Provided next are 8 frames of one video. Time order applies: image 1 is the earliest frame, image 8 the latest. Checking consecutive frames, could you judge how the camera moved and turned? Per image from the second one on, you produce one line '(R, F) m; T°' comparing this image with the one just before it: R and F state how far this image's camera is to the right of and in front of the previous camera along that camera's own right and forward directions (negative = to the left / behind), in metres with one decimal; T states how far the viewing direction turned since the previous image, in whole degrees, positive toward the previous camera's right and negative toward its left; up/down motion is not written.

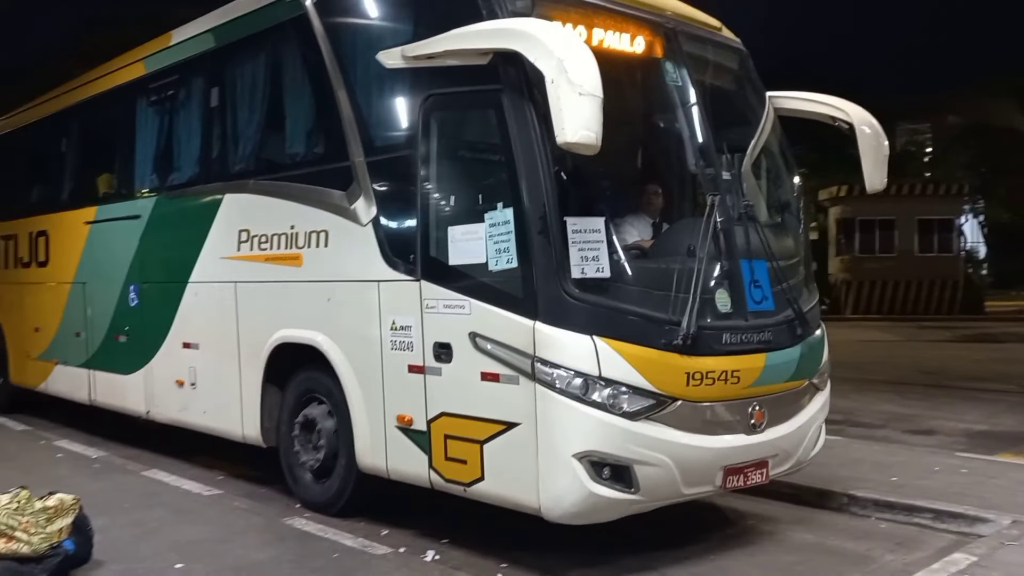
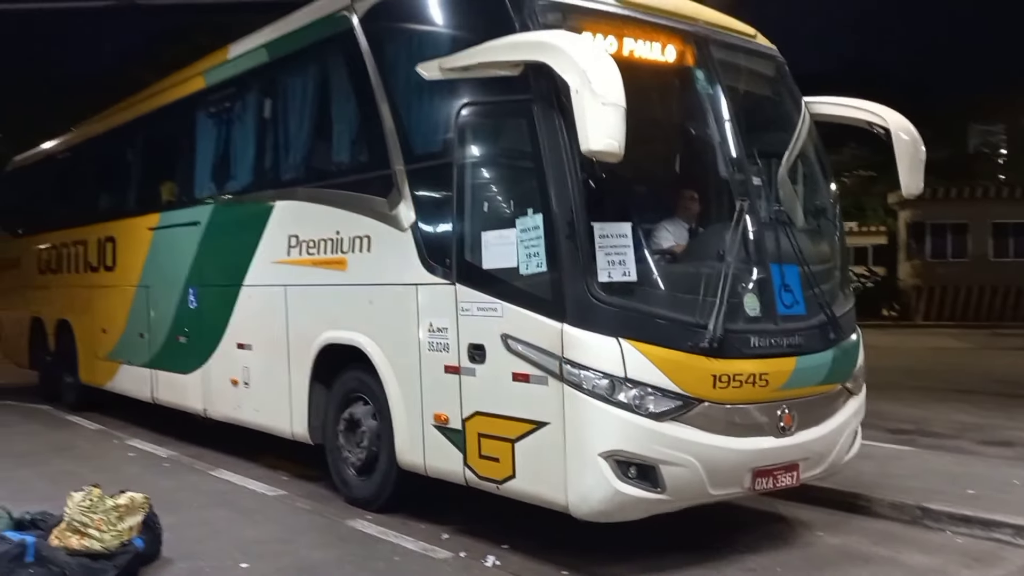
(+0.3, -0.2) m; -4°
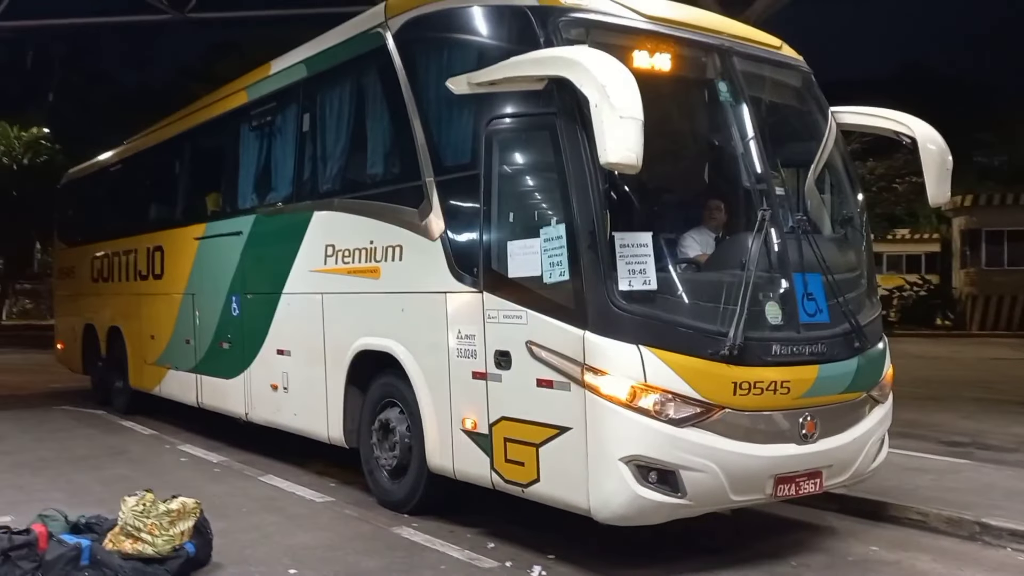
(+0.2, -0.2) m; -3°
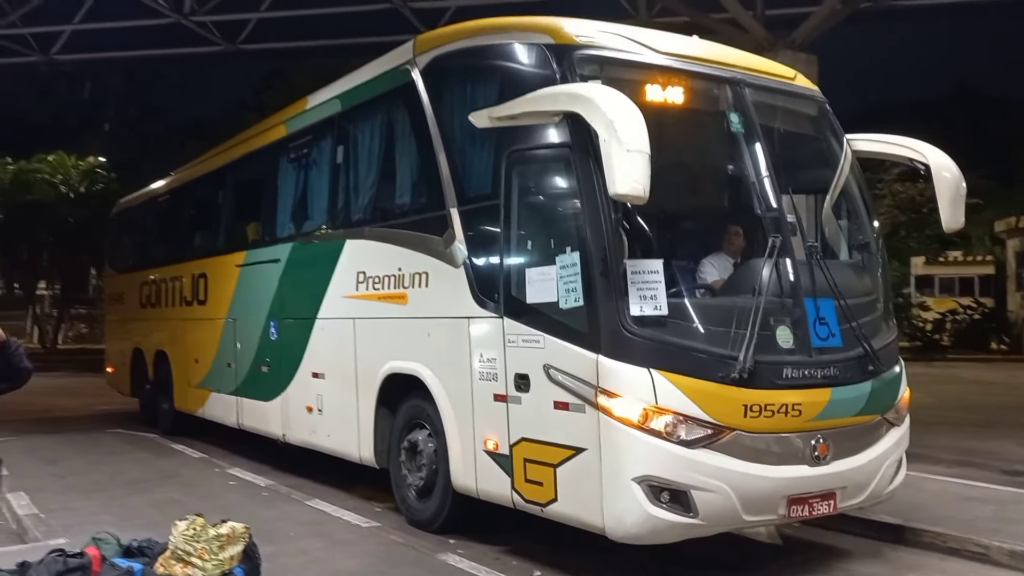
(+0.2, -0.3) m; -3°
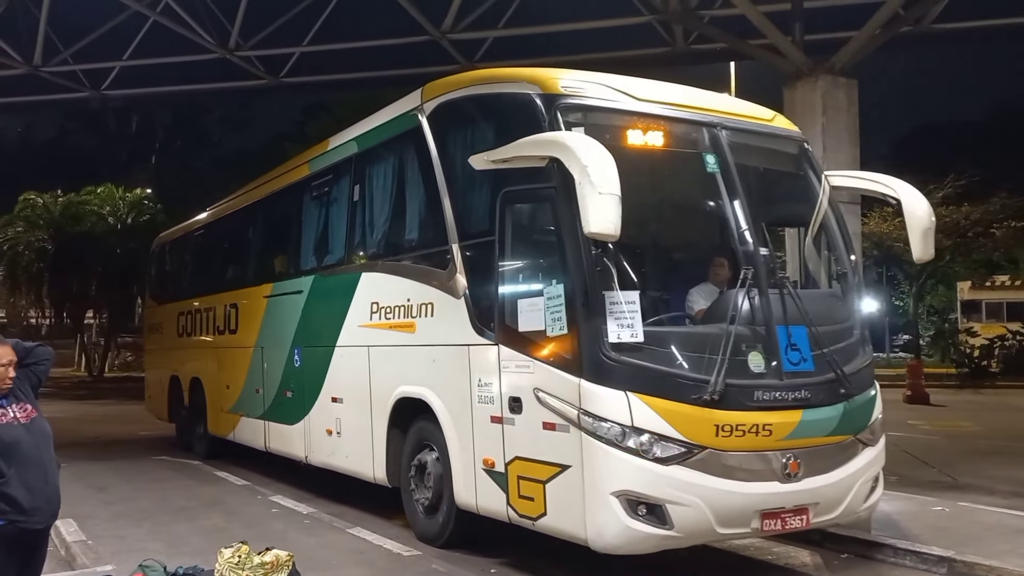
(+0.5, -0.7) m; -2°
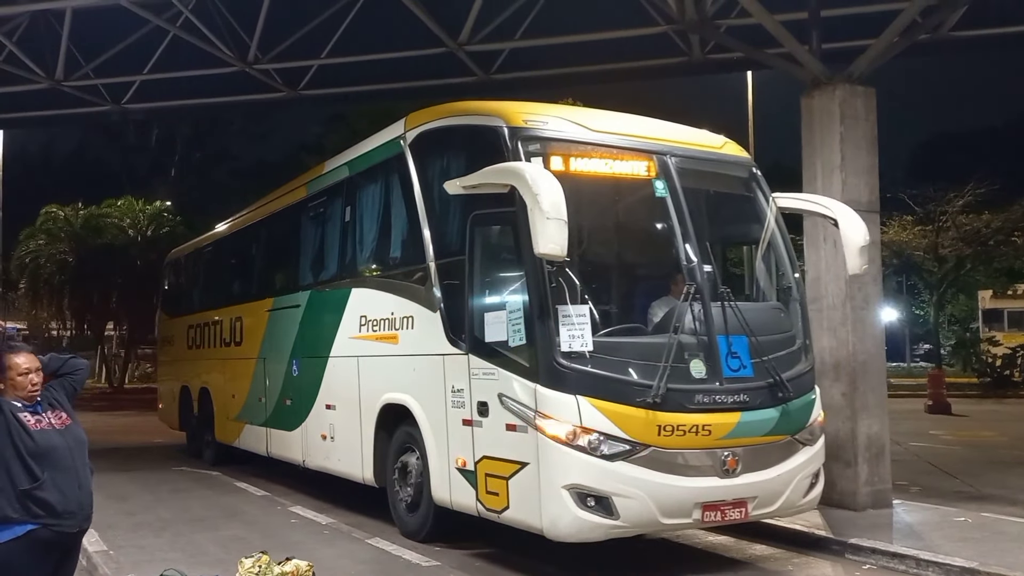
(+0.6, -1.0) m; -1°
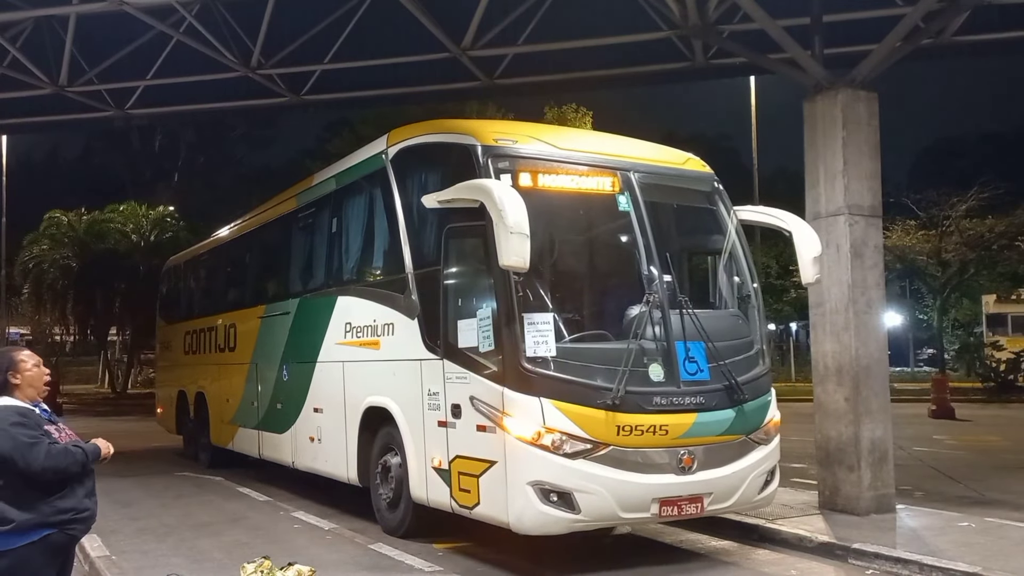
(+0.4, -0.6) m; 0°
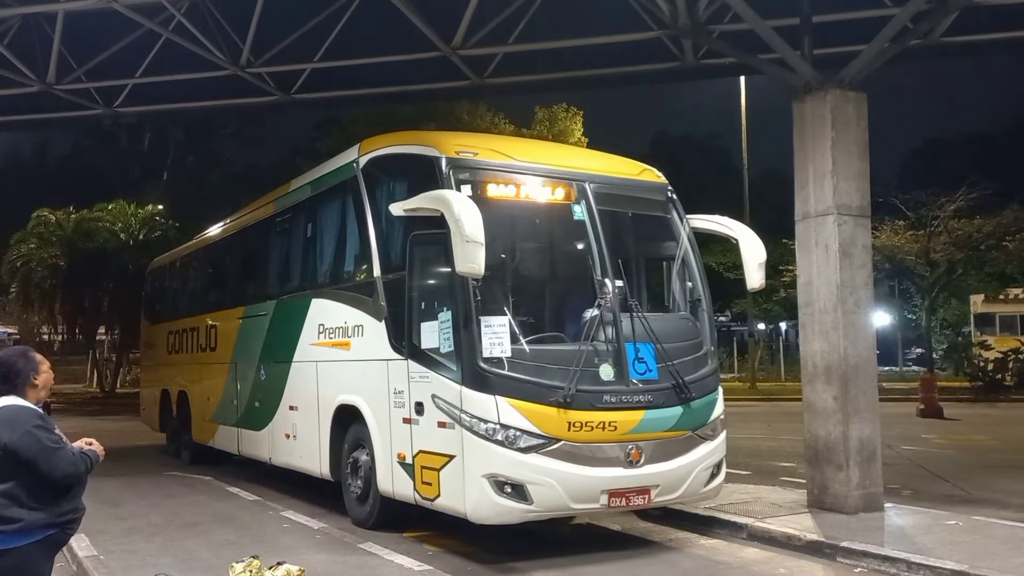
(+0.4, -0.6) m; +1°
